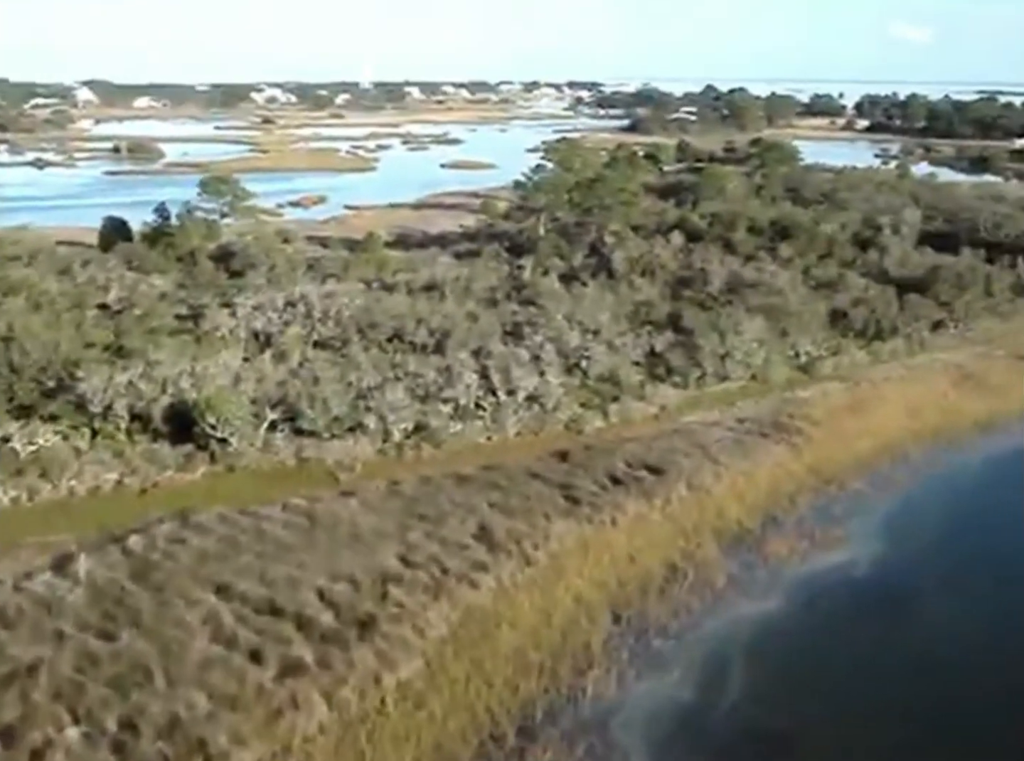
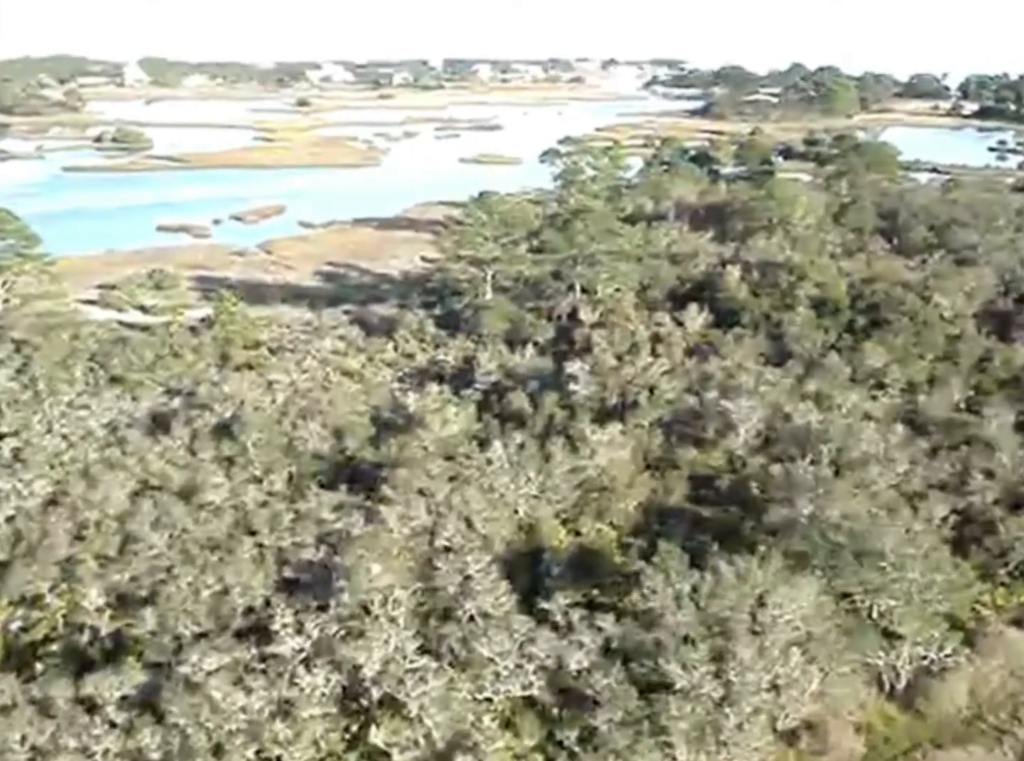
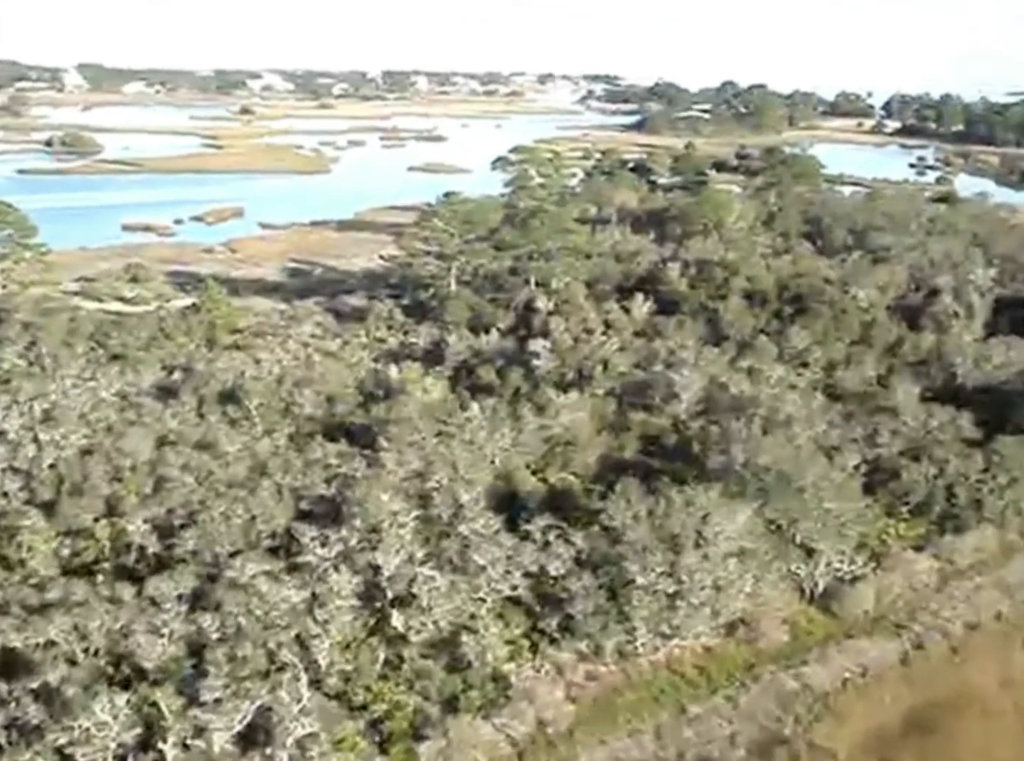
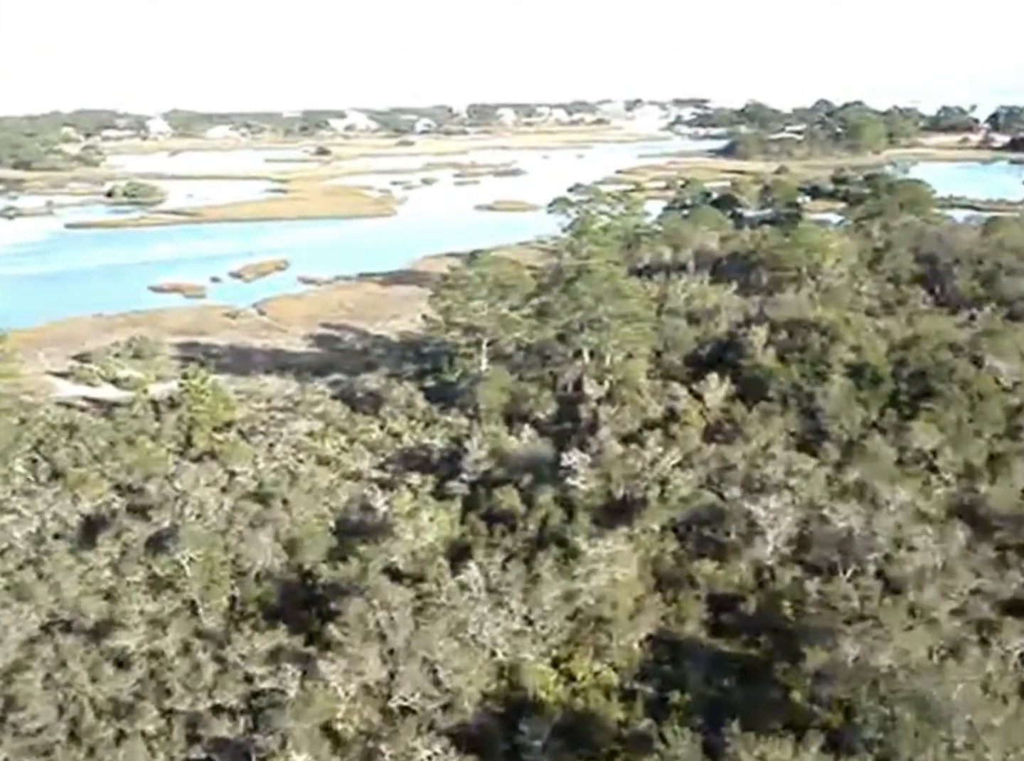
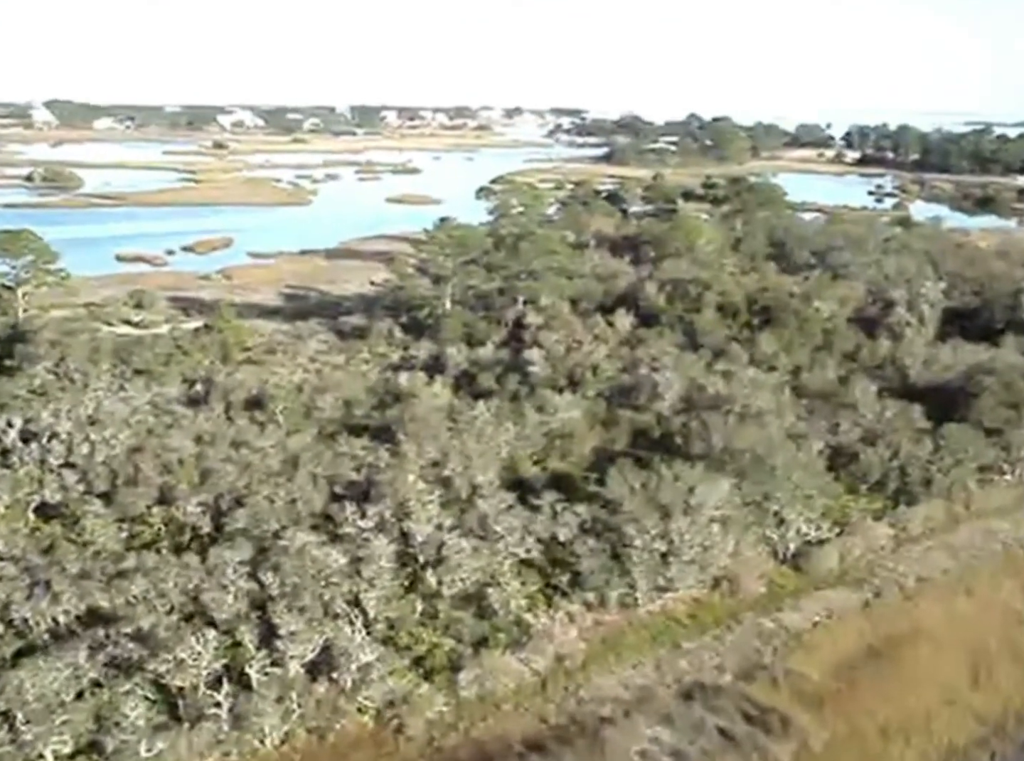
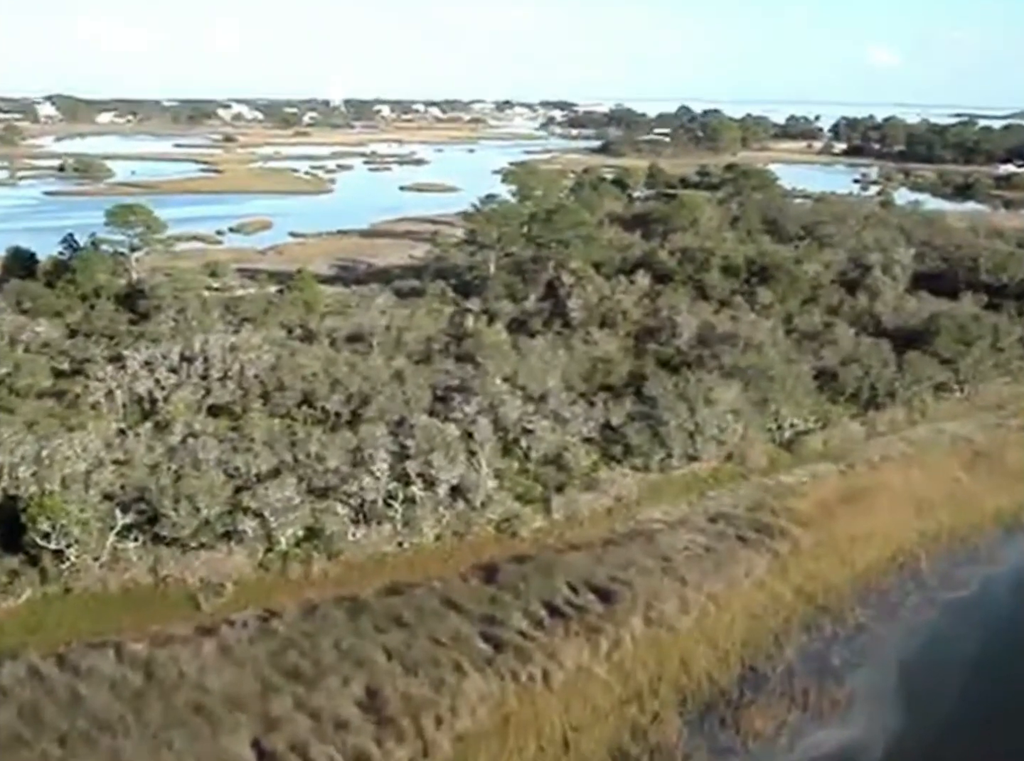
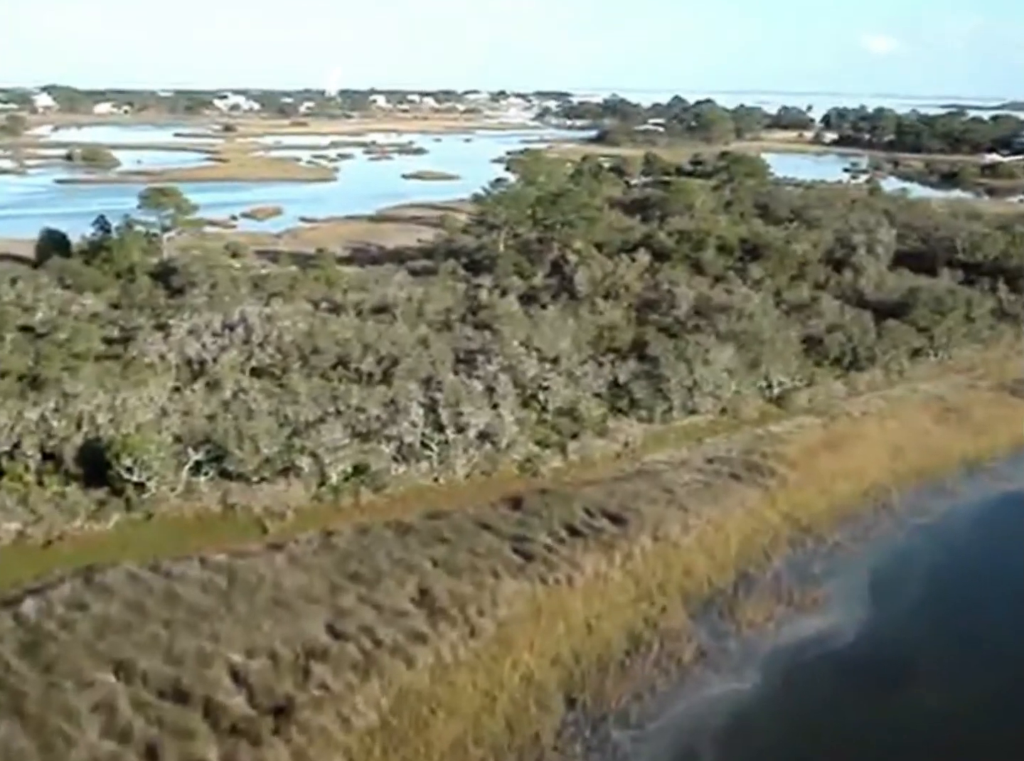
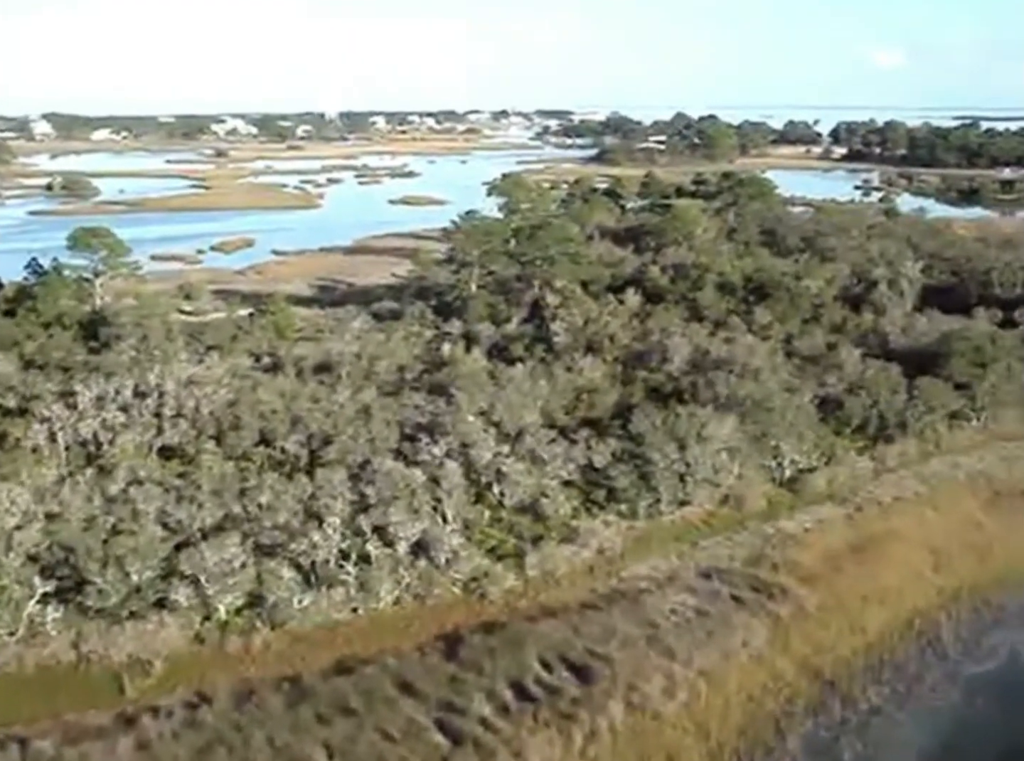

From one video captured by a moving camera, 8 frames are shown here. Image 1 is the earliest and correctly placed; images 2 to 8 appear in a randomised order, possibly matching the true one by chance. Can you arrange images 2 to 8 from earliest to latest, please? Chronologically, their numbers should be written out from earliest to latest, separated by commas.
7, 6, 8, 5, 3, 2, 4
